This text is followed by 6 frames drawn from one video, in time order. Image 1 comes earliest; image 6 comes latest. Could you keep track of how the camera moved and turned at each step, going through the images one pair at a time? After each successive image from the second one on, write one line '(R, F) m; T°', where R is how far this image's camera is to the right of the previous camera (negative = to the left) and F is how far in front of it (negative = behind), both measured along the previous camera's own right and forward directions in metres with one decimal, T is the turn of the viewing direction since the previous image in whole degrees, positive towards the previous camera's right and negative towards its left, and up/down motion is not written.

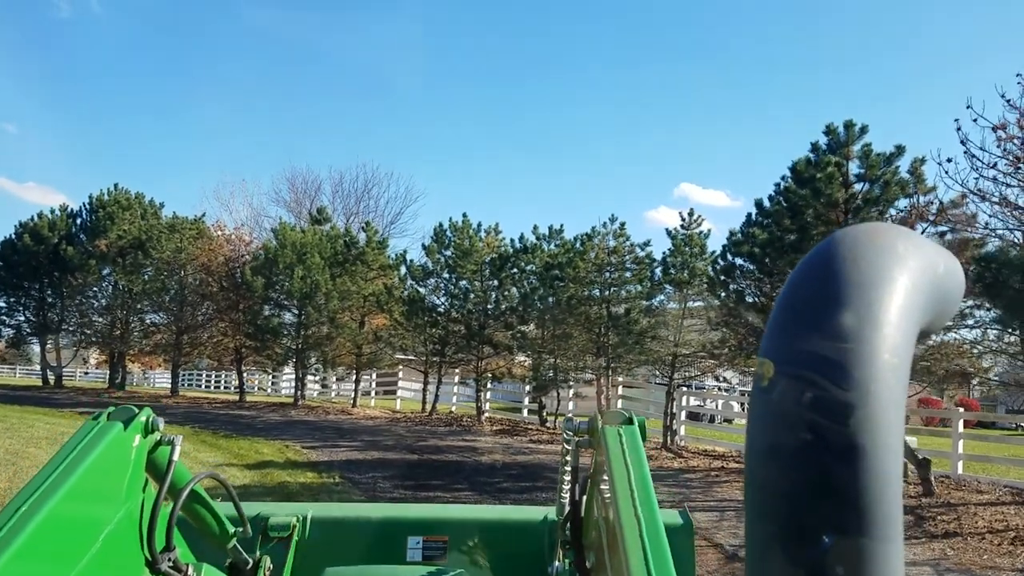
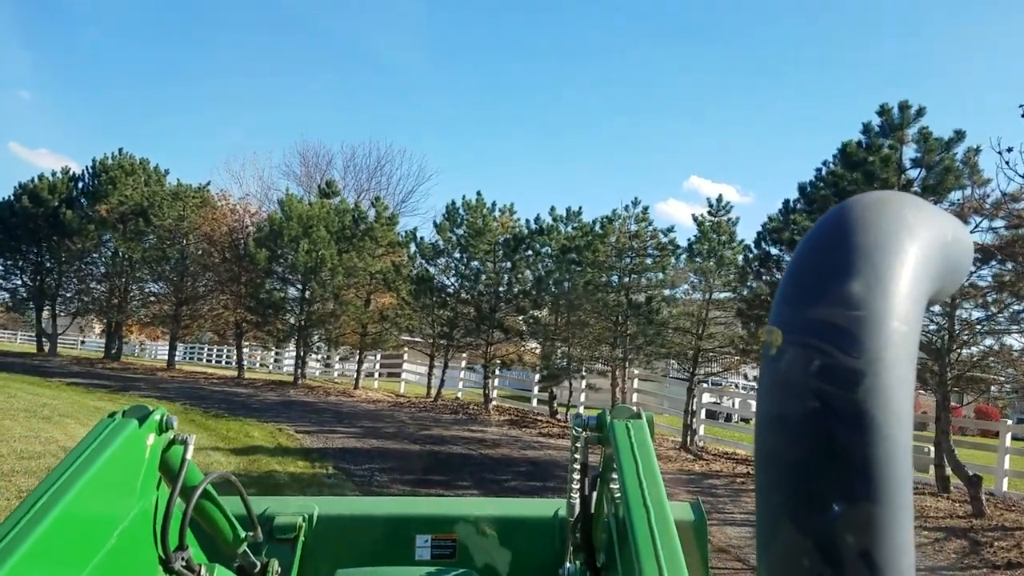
(-0.1, +0.9) m; -1°
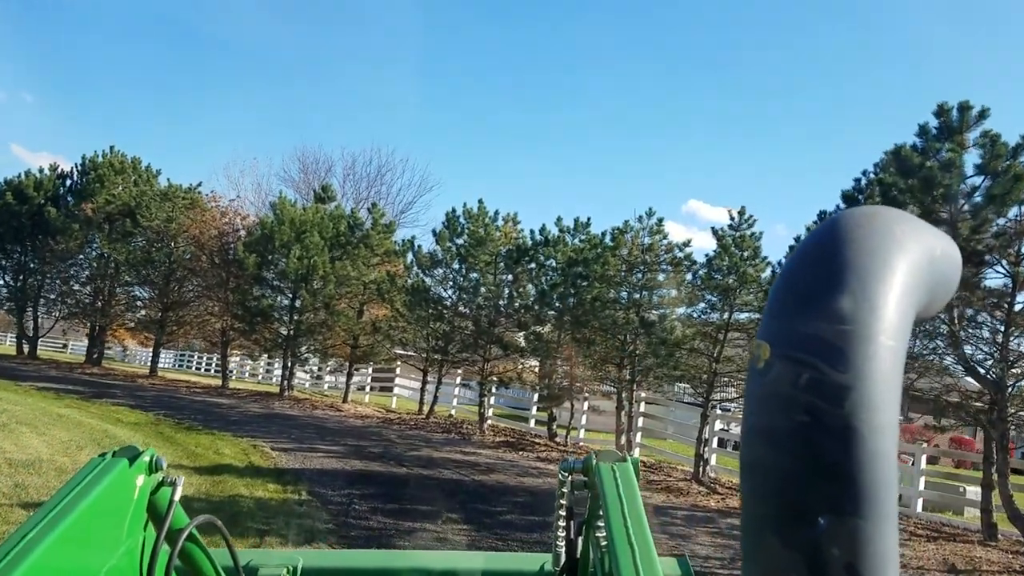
(0.0, +1.0) m; 0°
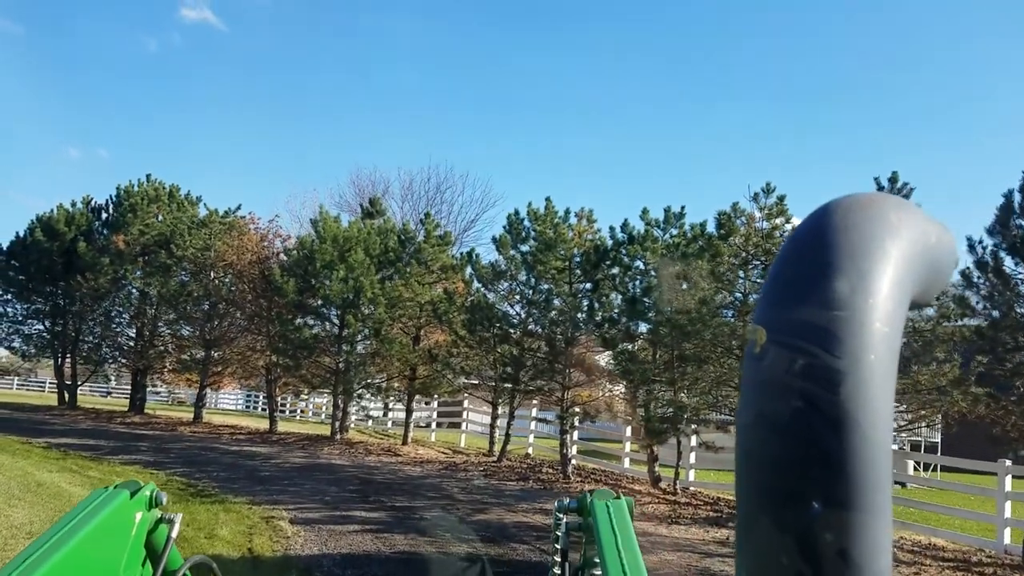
(-0.1, +2.9) m; -5°
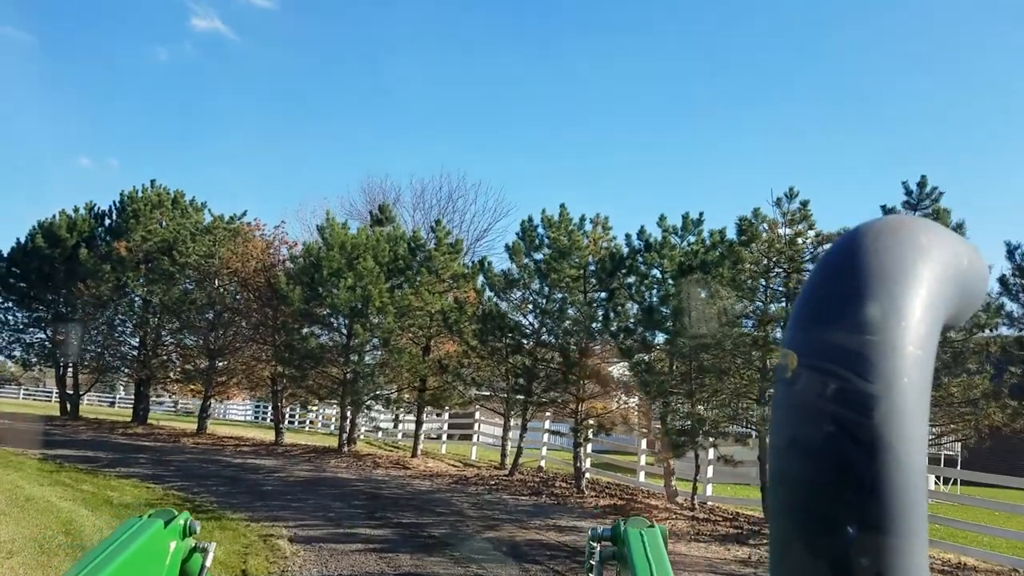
(0.0, +0.5) m; -1°
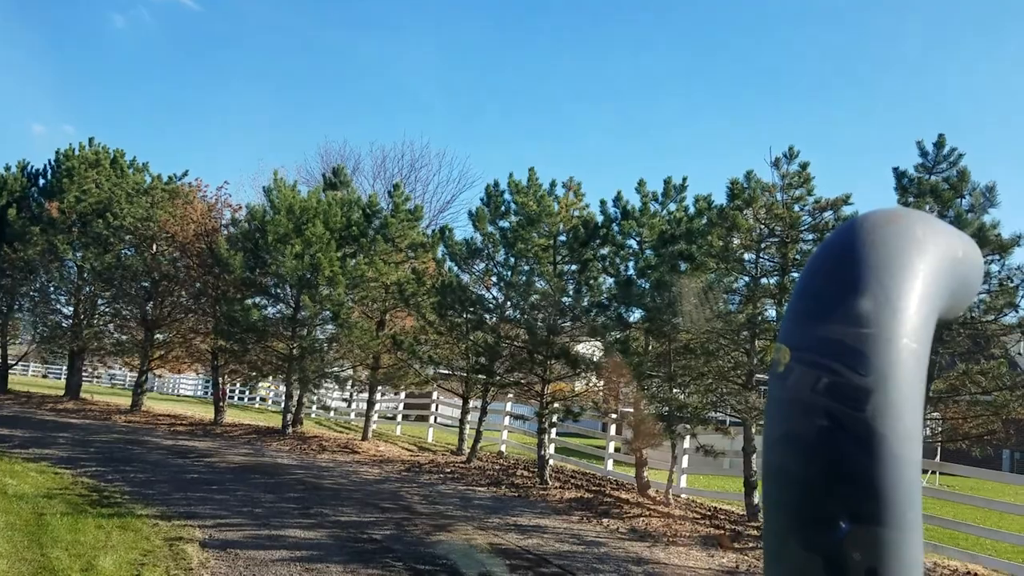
(0.0, +1.2) m; +2°
